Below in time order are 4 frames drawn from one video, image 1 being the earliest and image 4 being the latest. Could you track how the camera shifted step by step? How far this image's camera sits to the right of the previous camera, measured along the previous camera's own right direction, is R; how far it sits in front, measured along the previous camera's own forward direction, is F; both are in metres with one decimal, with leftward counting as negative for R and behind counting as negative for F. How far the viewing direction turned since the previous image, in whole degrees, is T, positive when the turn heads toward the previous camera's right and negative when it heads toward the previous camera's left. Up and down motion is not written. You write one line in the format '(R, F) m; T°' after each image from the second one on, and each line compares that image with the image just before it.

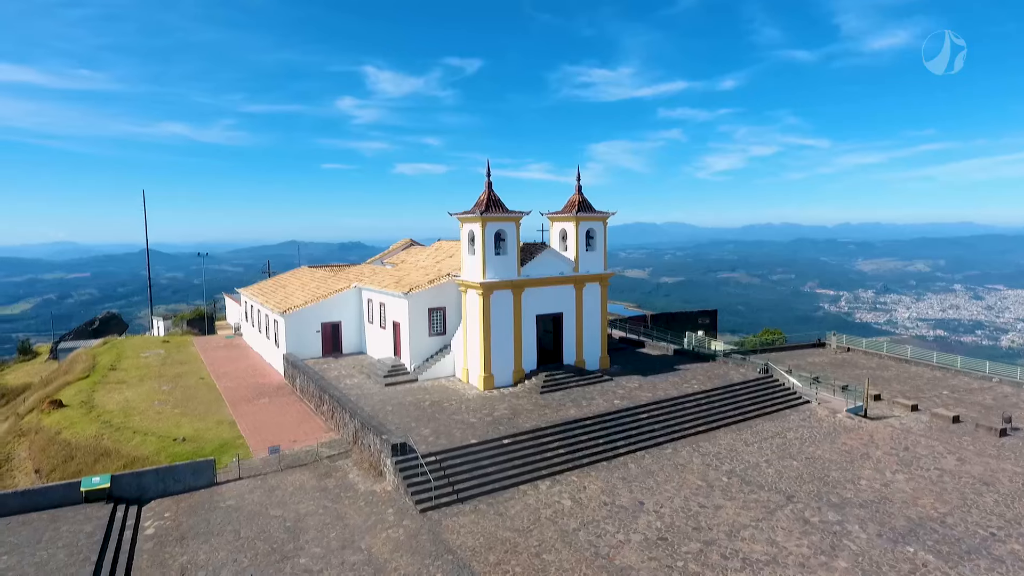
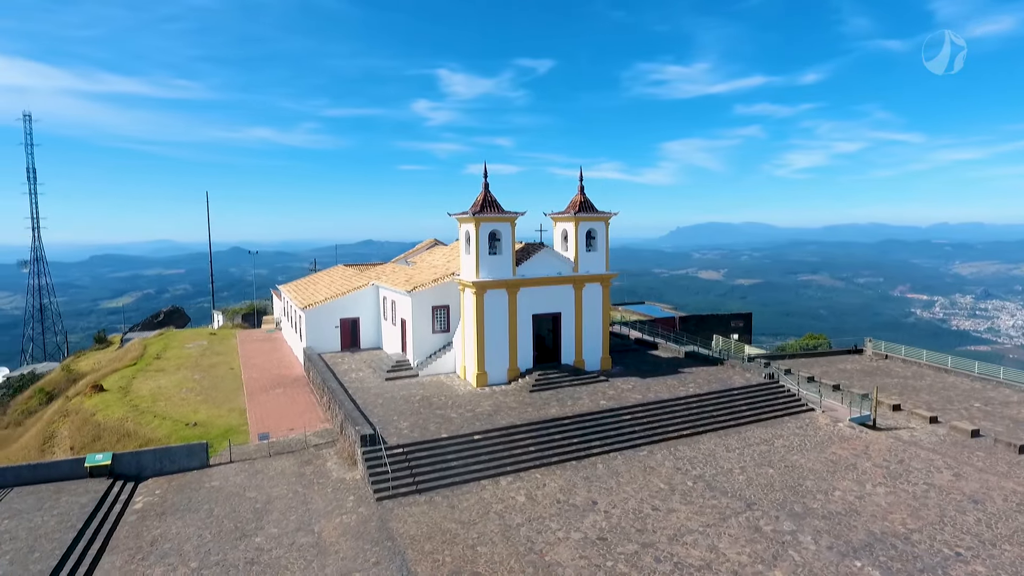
(+2.5, -0.2) m; -7°
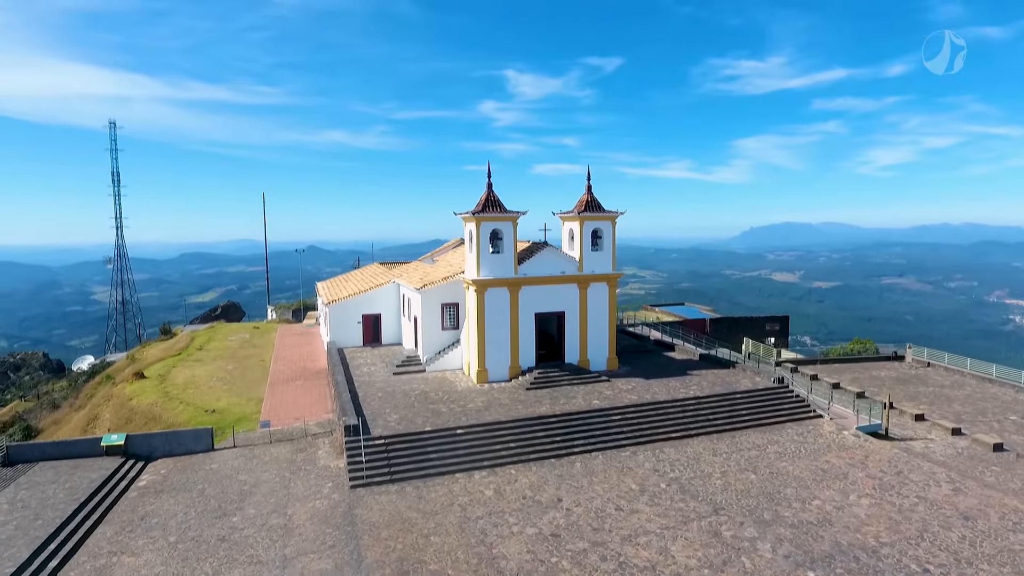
(+2.2, -0.1) m; -6°
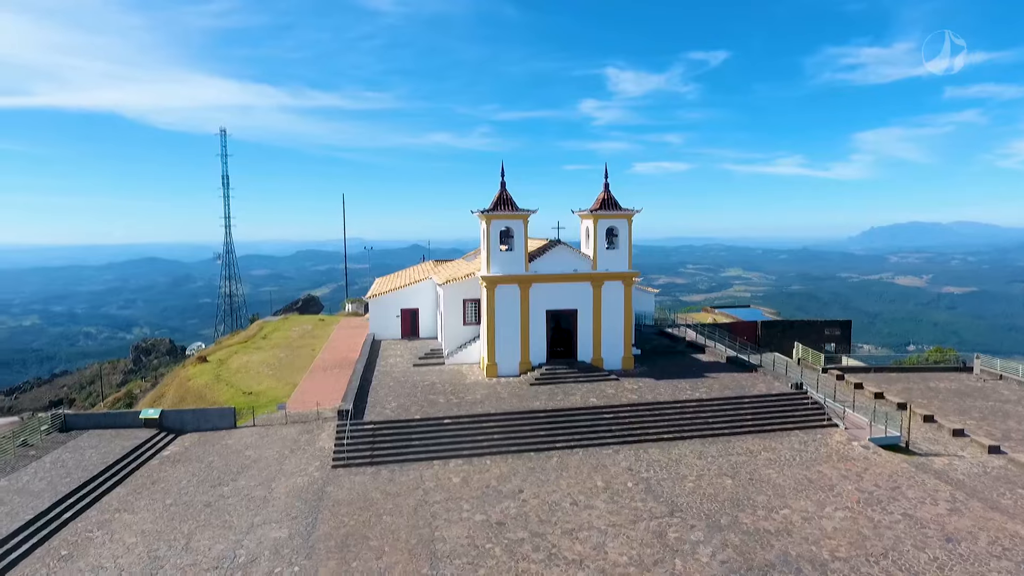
(+3.0, -0.1) m; -9°
